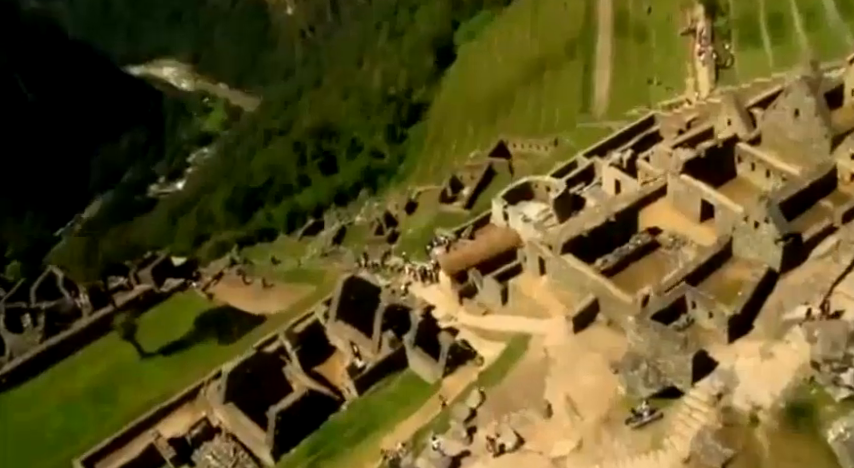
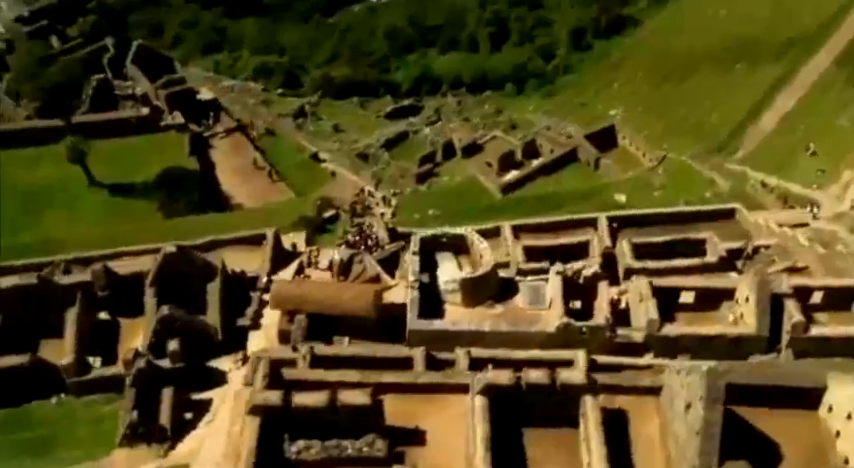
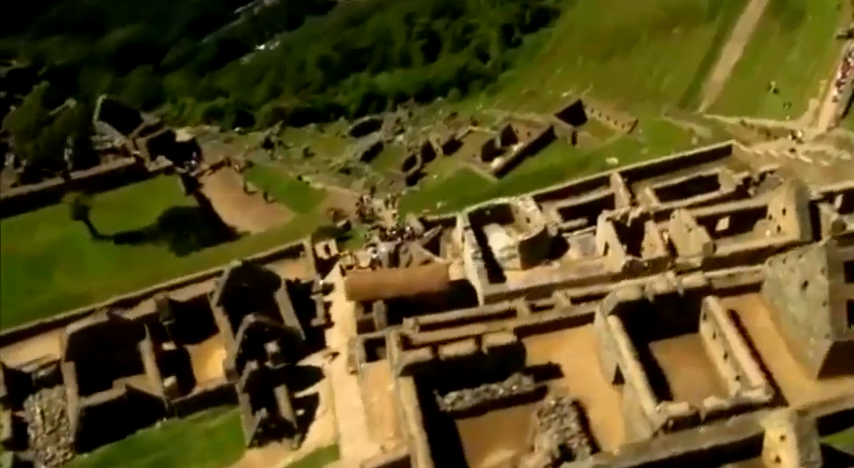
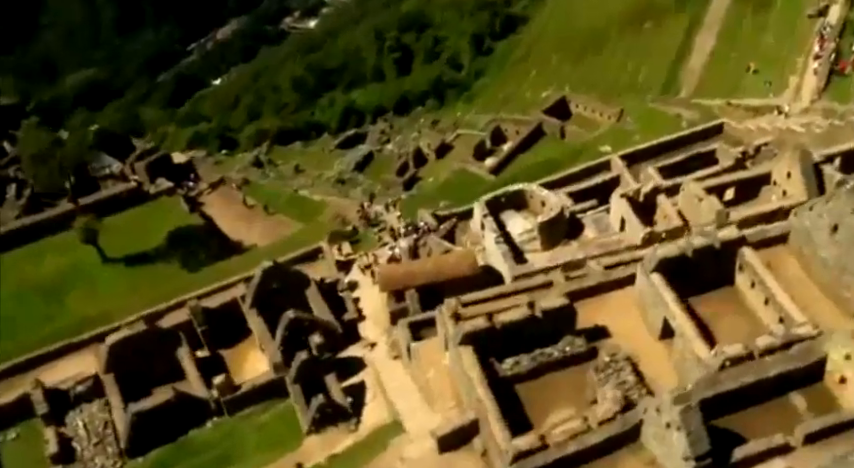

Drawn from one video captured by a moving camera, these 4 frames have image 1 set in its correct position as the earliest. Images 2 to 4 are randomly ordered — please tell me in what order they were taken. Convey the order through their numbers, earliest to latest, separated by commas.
4, 3, 2
